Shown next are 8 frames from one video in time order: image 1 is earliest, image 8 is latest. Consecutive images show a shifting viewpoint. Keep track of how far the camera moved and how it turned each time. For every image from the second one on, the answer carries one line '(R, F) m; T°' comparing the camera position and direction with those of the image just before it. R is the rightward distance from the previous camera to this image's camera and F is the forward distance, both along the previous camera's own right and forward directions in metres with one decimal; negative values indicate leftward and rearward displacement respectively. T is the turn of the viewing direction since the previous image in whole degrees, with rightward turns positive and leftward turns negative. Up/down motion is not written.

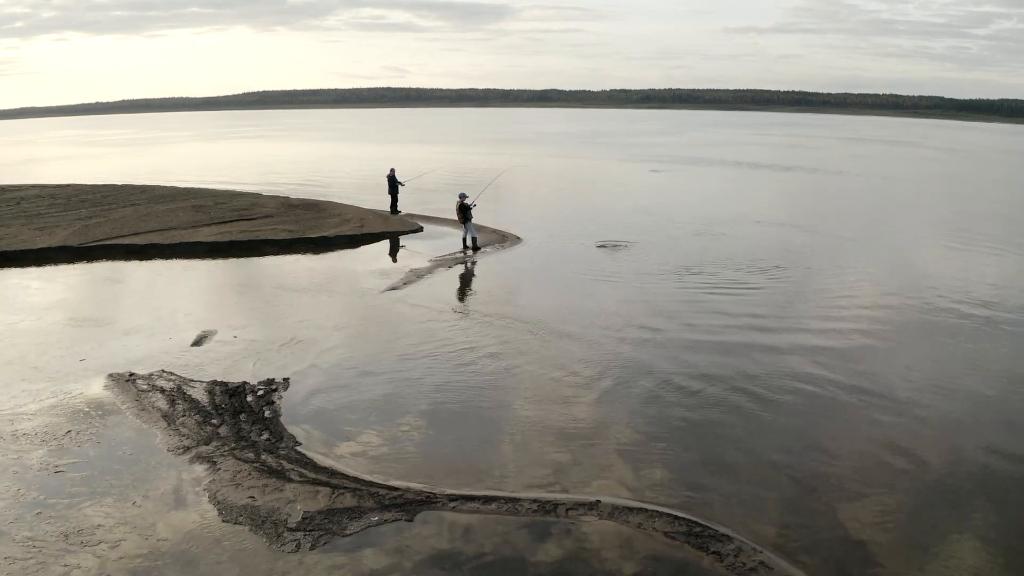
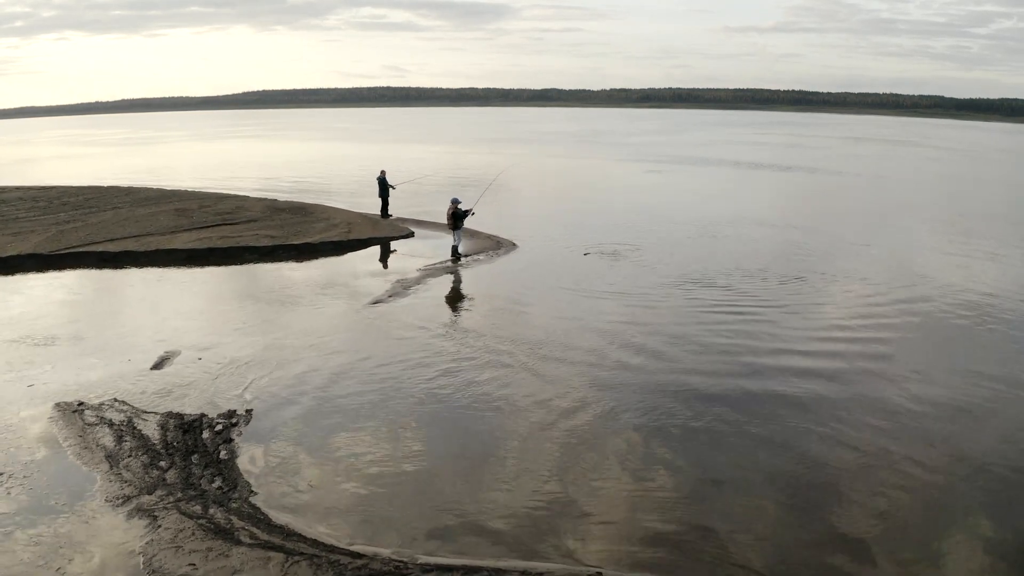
(+0.1, +1.0) m; 0°
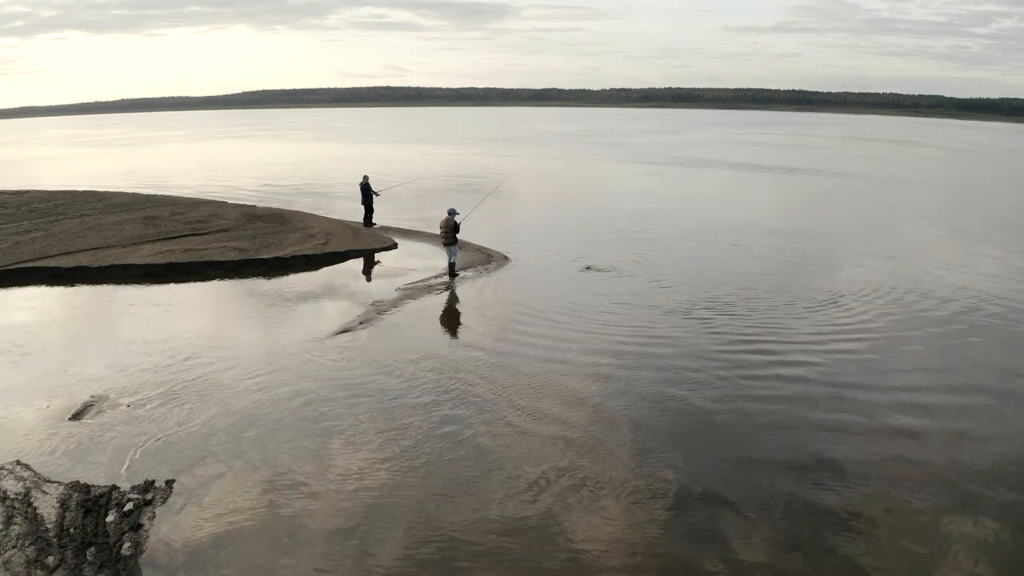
(+0.1, +1.5) m; 0°
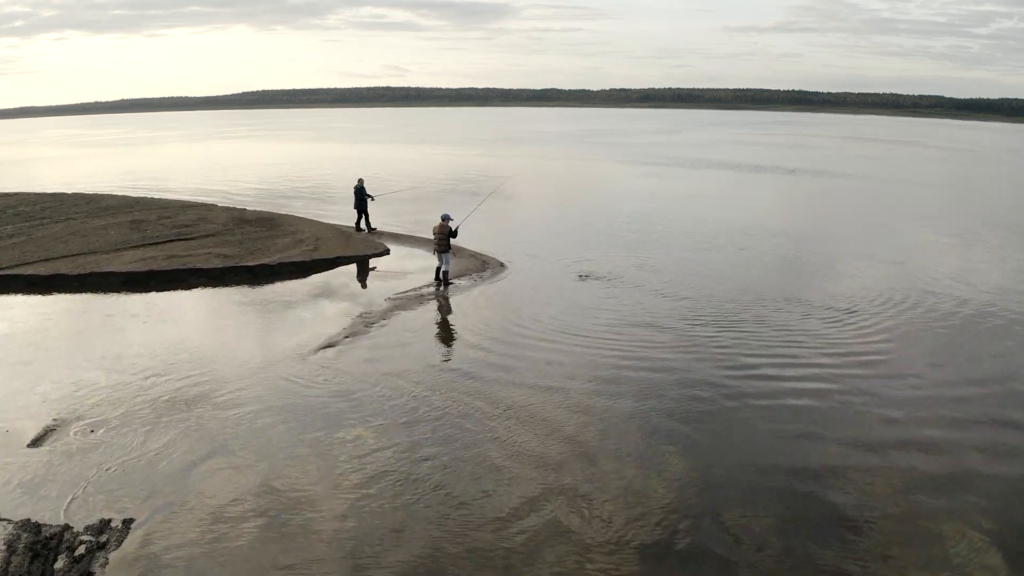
(+0.1, +0.6) m; 0°
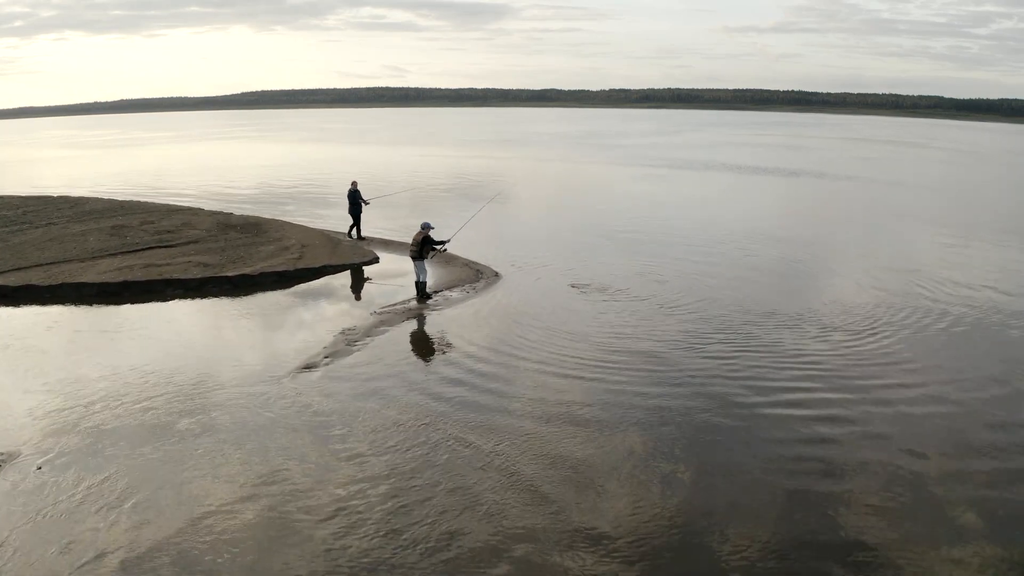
(+0.1, +0.7) m; 0°
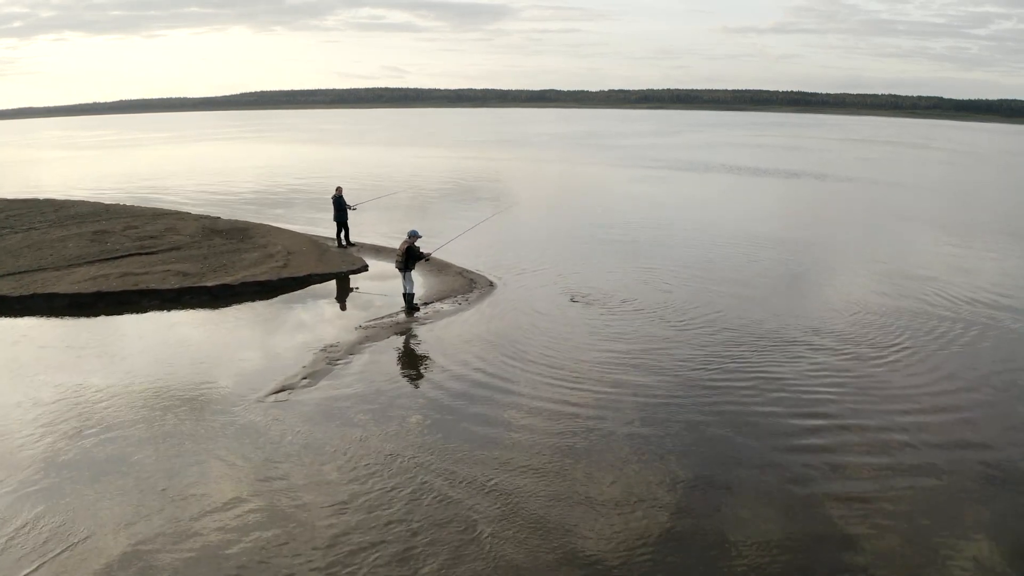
(+0.1, +0.6) m; 0°
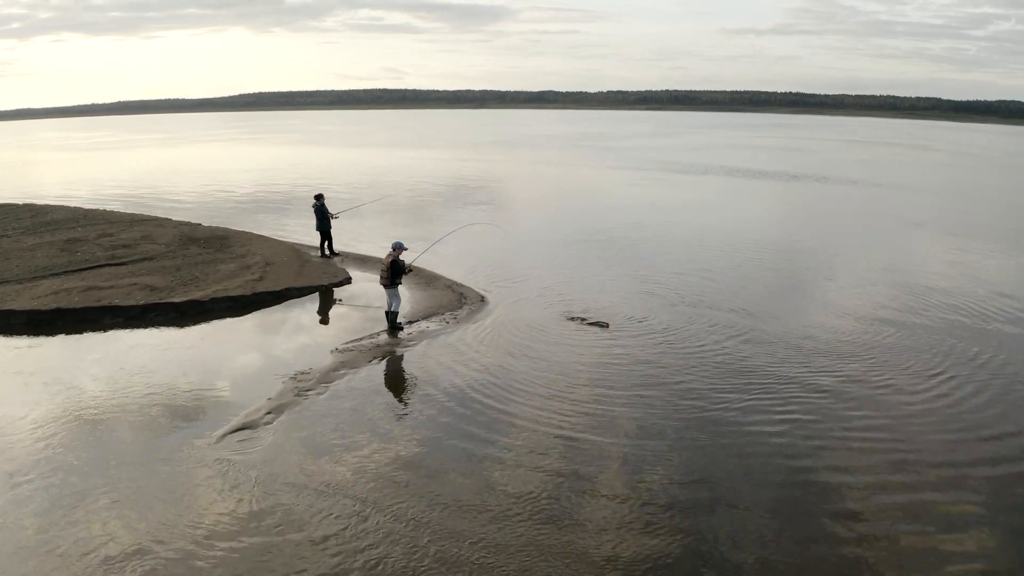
(+0.1, +0.9) m; 0°
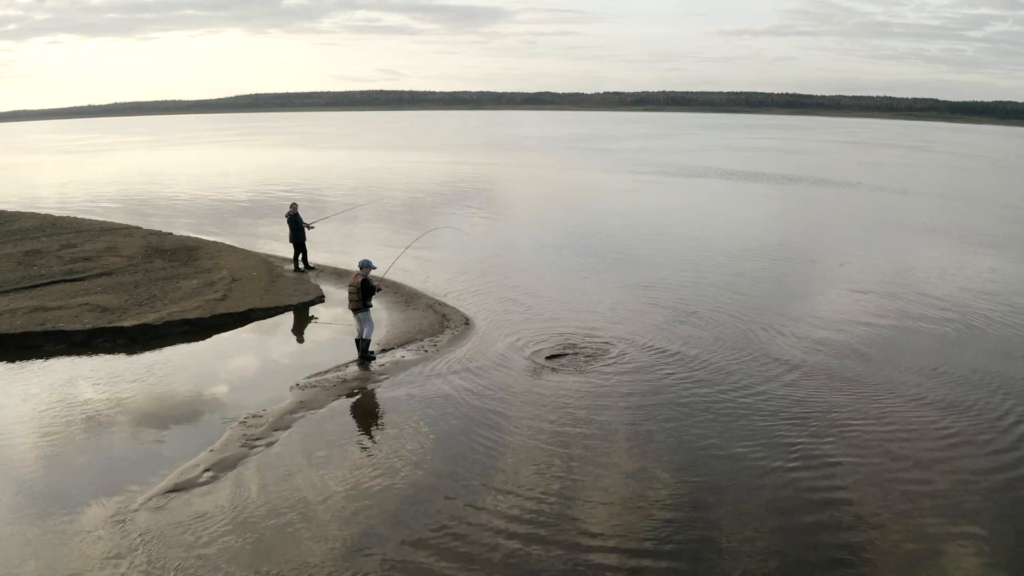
(+0.1, +1.1) m; 0°
